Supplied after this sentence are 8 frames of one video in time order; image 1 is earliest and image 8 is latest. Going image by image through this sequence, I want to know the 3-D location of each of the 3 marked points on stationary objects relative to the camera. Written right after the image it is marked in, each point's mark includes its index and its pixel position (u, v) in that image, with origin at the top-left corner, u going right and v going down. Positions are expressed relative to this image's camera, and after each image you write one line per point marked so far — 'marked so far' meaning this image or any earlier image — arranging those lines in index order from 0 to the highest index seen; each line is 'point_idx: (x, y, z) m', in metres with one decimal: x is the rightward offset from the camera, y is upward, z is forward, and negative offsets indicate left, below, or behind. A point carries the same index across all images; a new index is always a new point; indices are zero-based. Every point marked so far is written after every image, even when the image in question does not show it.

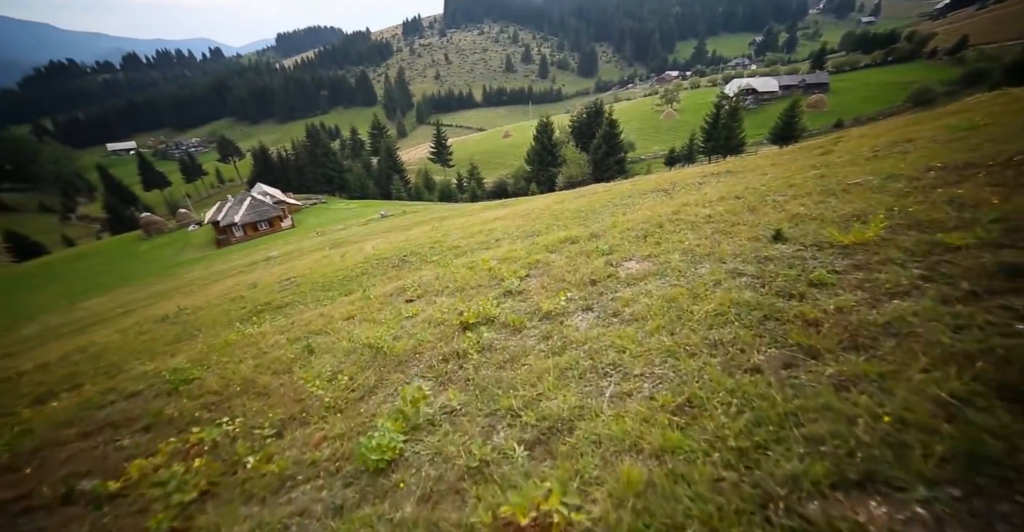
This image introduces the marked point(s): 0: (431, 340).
0: (-2.3, -2.1, +12.0) m
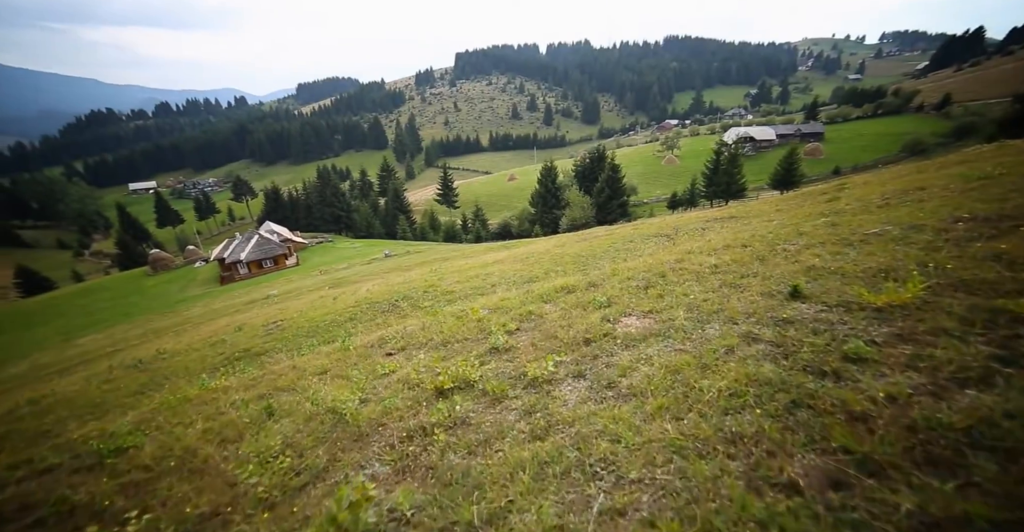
0: (-2.7, -3.4, +10.4) m
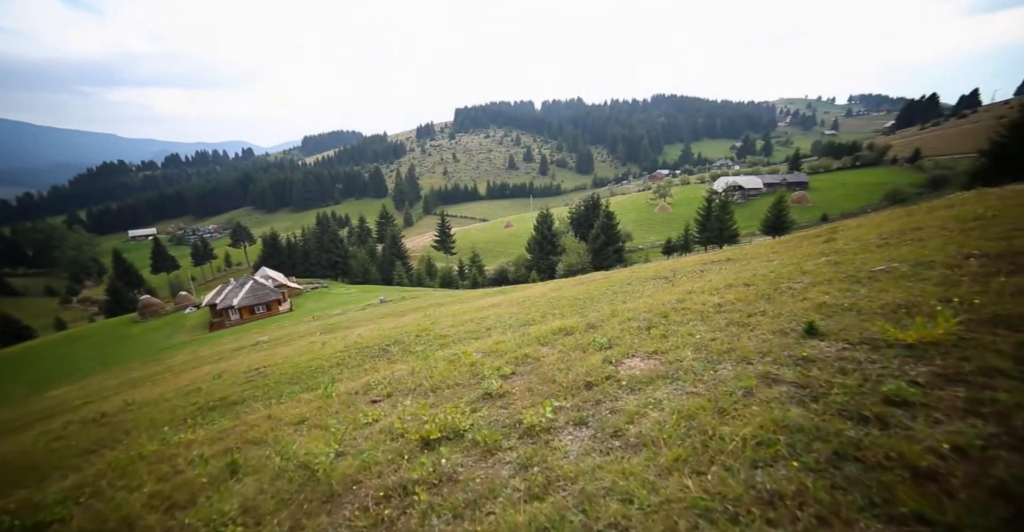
0: (-2.8, -4.1, +9.3) m
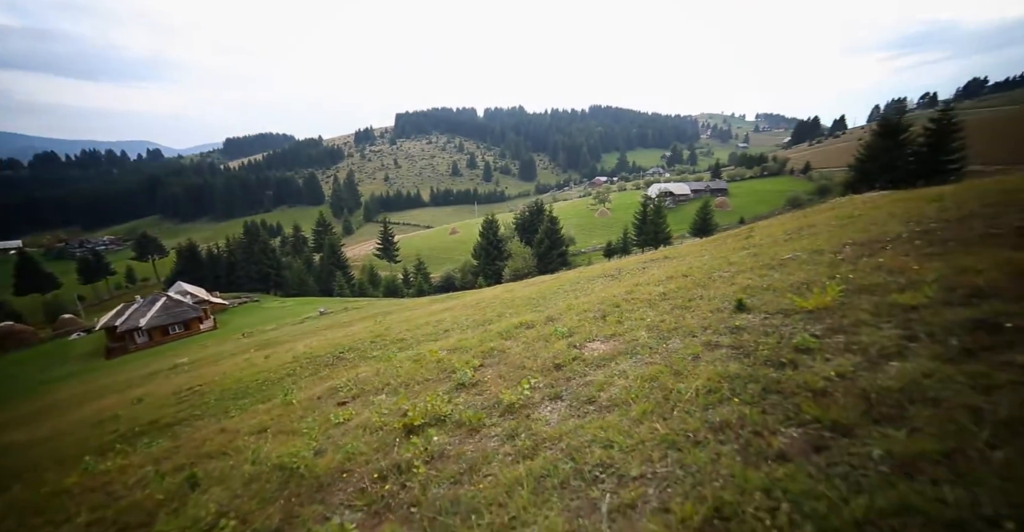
0: (-3.2, -4.1, +9.8) m
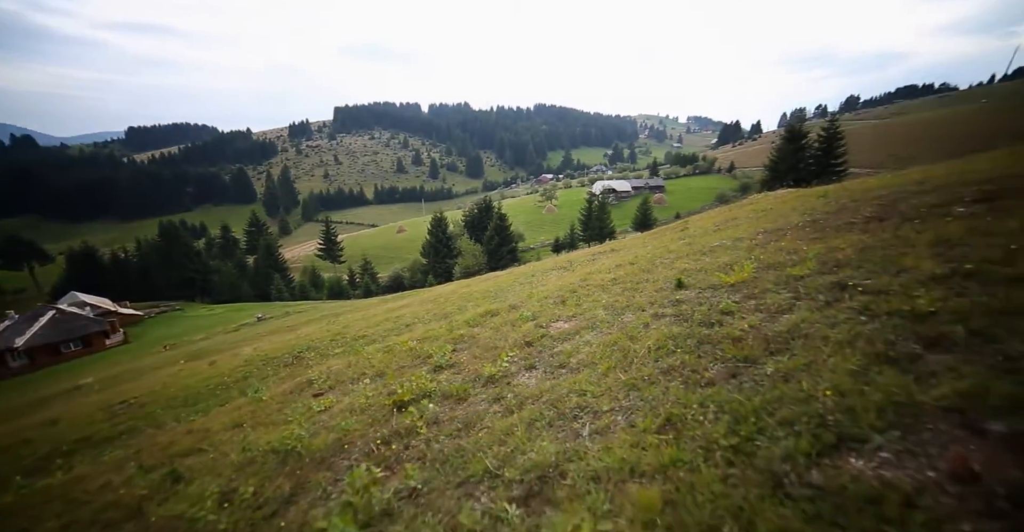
0: (-3.7, -3.9, +10.8) m
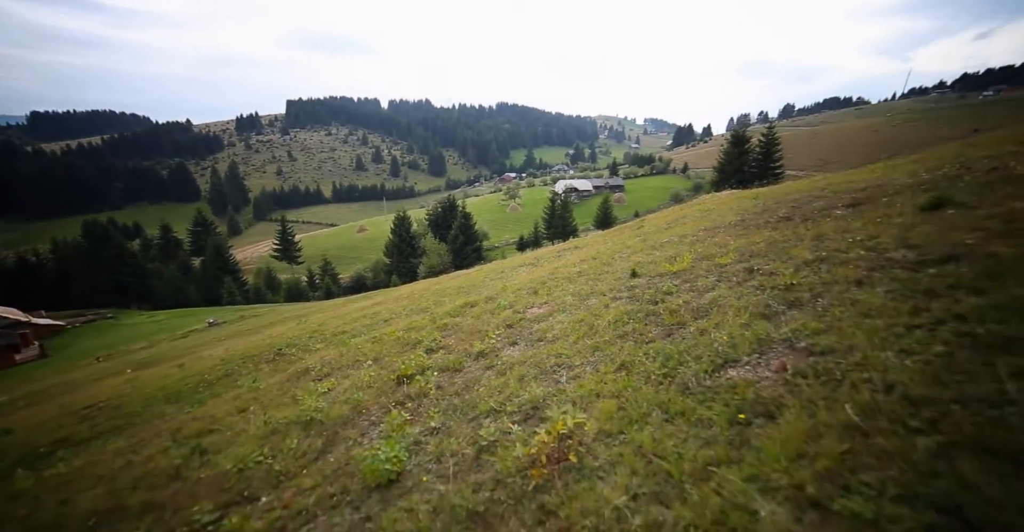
0: (-4.0, -3.7, +12.8) m
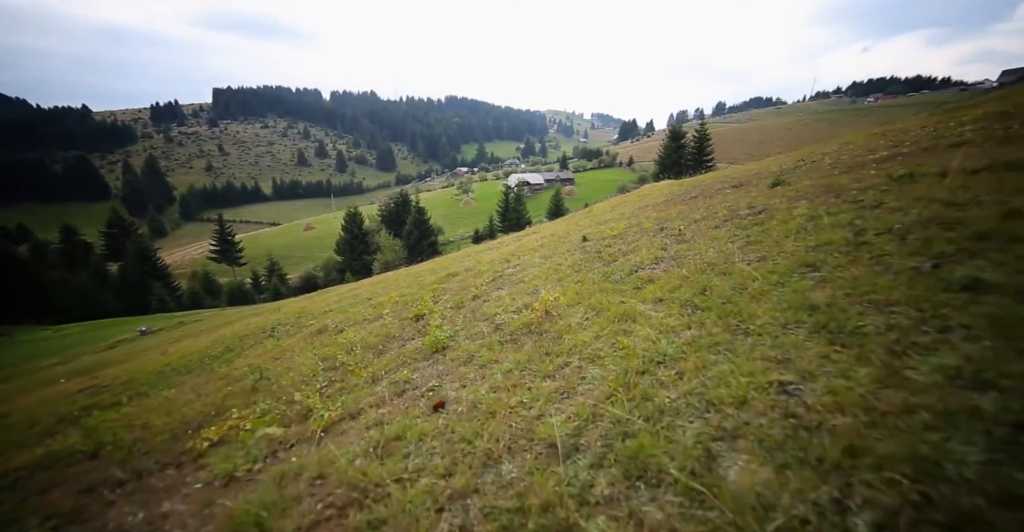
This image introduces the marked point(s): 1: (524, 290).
0: (-4.5, -2.5, +17.4) m
1: (+0.3, -1.0, +15.2) m
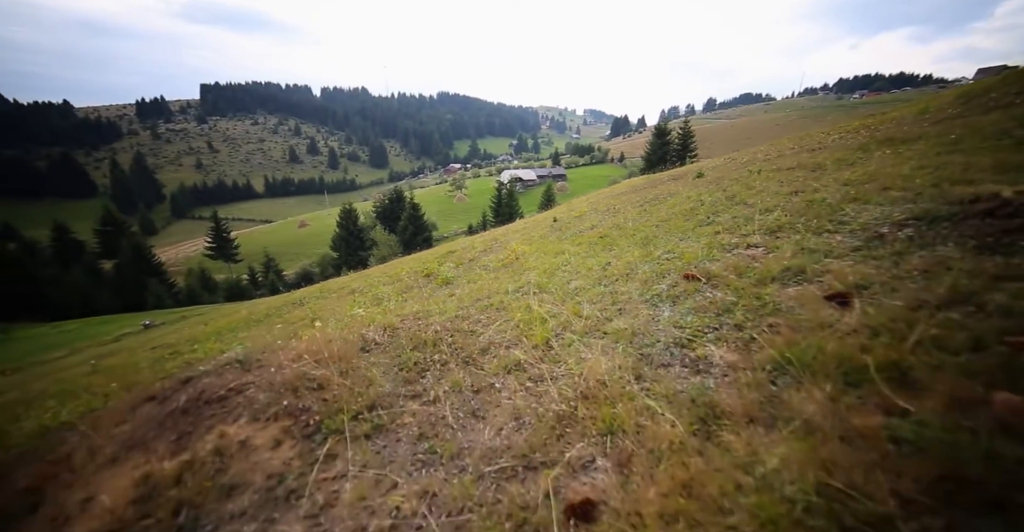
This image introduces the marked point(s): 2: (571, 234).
0: (-5.2, -1.1, +23.4) m
1: (-0.4, +0.5, +21.3) m
2: (+2.4, +1.1, +18.0) m
